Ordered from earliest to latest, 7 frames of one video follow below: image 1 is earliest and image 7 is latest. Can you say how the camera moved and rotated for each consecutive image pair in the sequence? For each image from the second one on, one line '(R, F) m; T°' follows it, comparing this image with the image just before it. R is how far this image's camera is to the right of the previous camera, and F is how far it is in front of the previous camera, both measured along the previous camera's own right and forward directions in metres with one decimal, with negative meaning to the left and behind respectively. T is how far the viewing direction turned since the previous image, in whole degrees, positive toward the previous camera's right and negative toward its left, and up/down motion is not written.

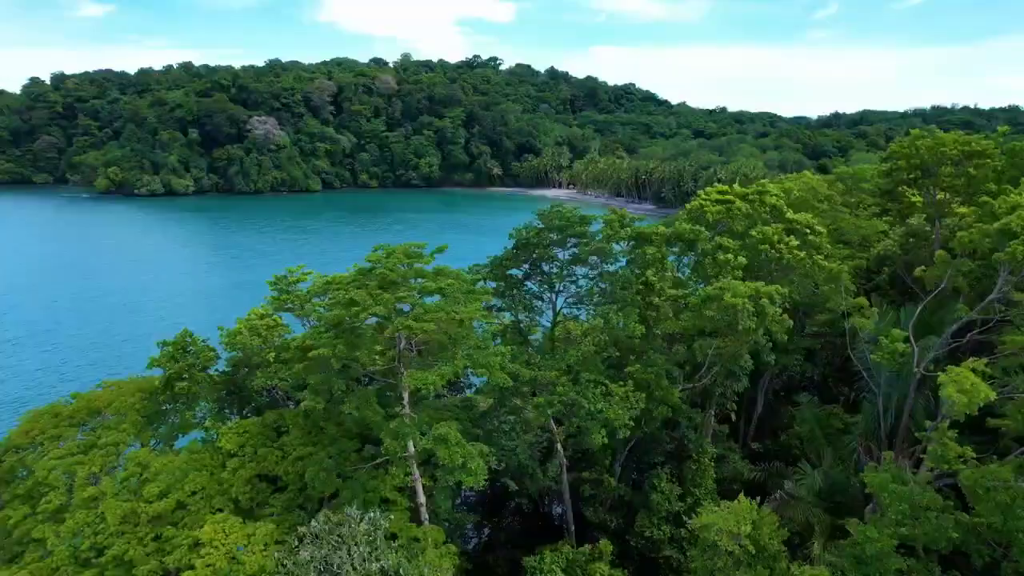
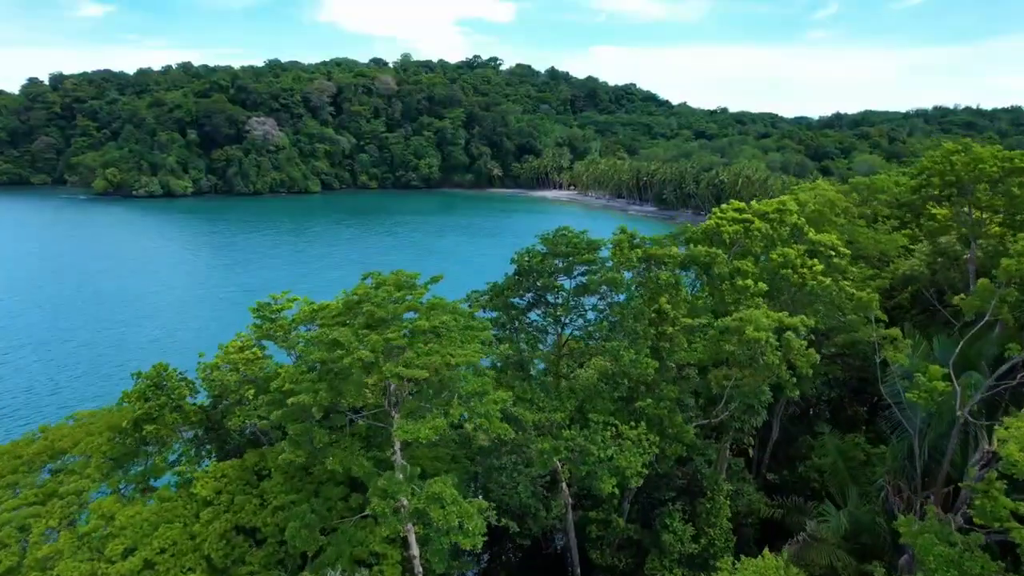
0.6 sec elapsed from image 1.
(0.0, +0.7) m; 0°
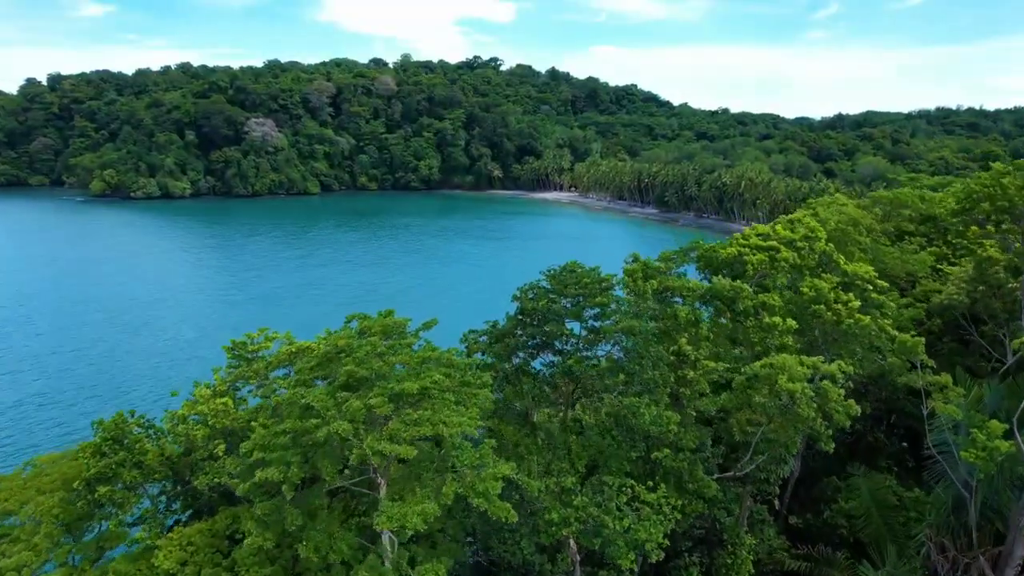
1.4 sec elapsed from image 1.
(0.0, +0.8) m; 0°
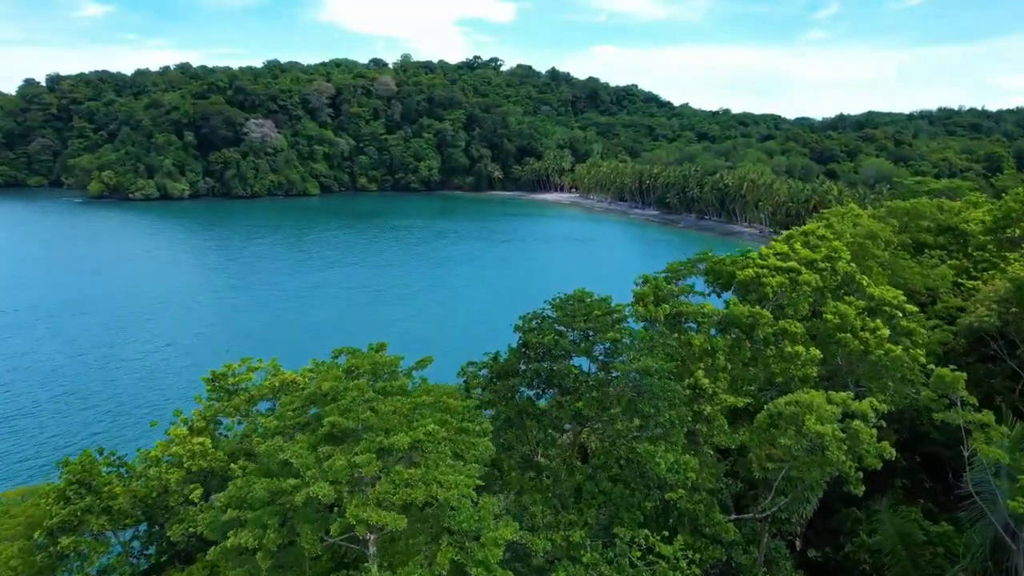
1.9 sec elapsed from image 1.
(0.0, +0.5) m; 0°
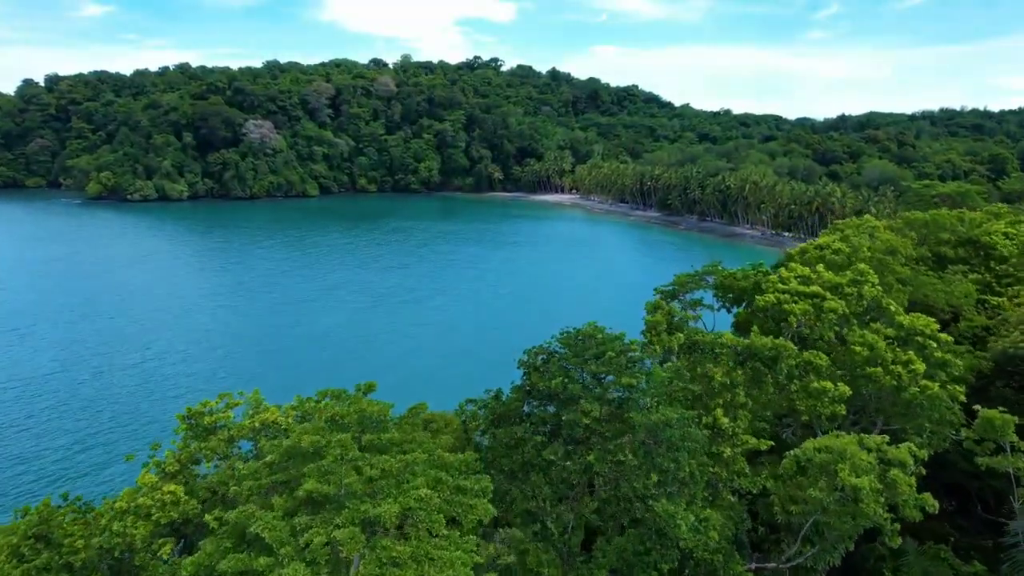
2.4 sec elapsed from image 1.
(0.0, +0.6) m; 0°
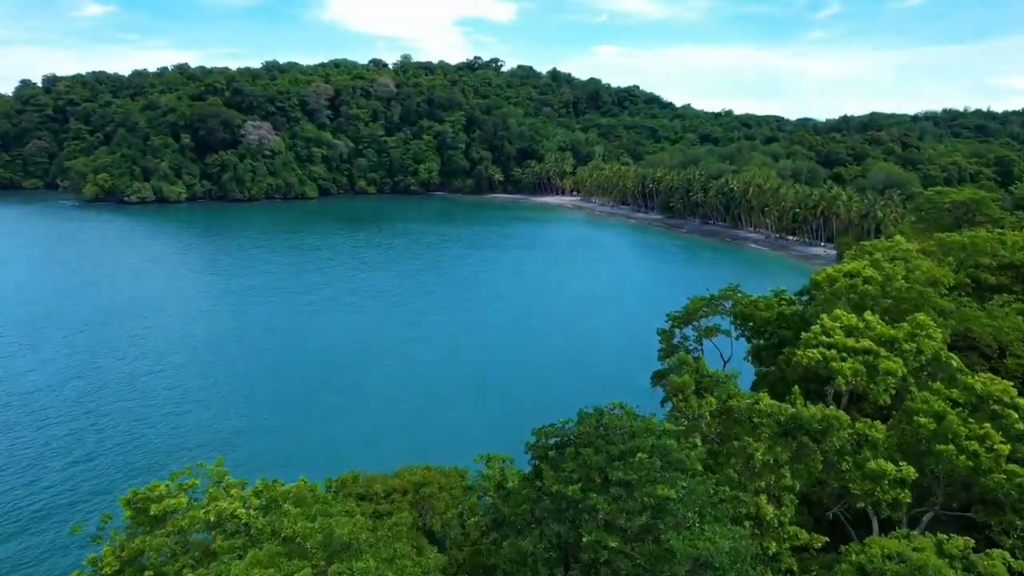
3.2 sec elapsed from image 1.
(0.0, +1.0) m; 0°
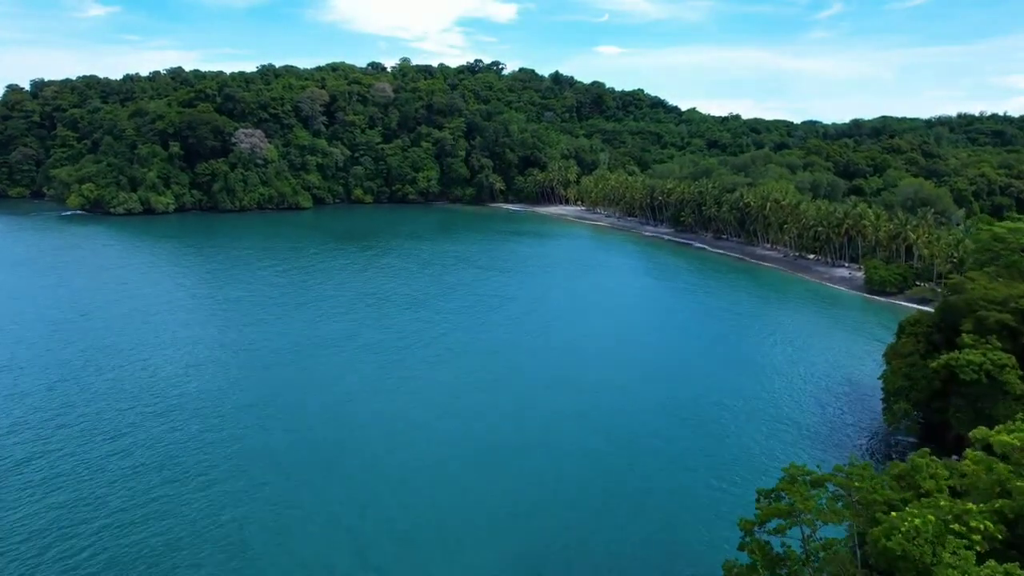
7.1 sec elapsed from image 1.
(-0.1, +4.5) m; 0°
